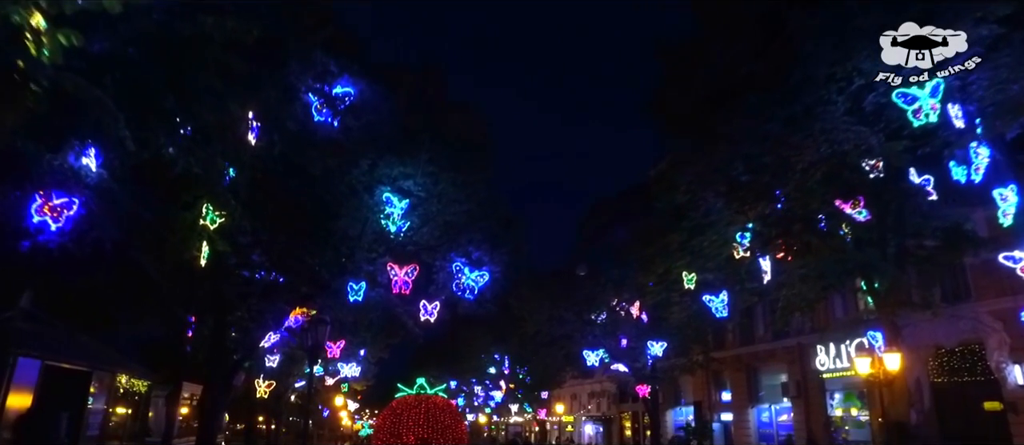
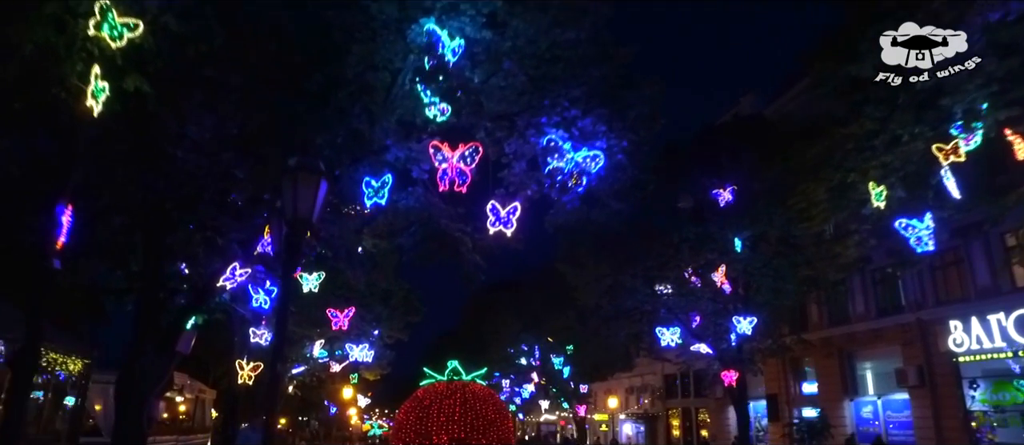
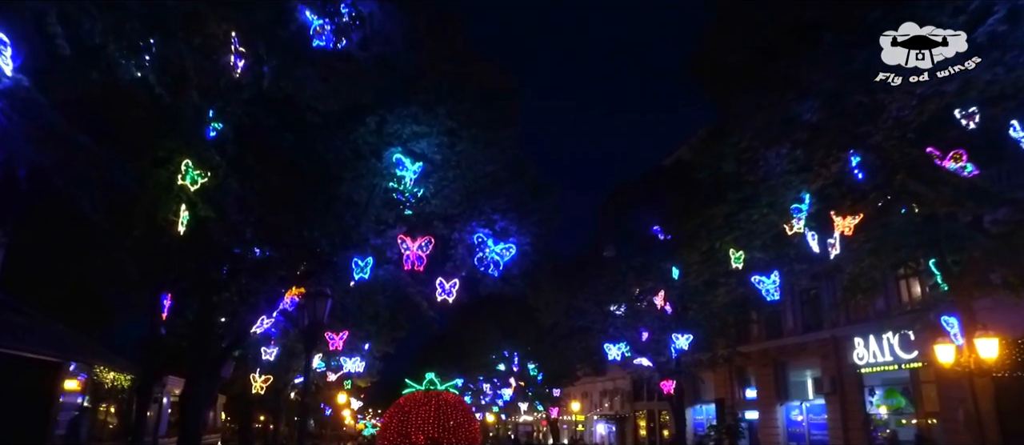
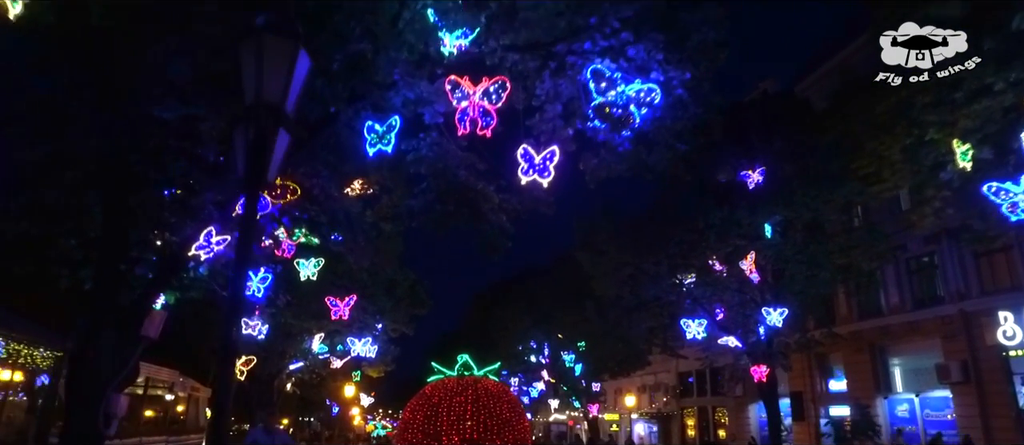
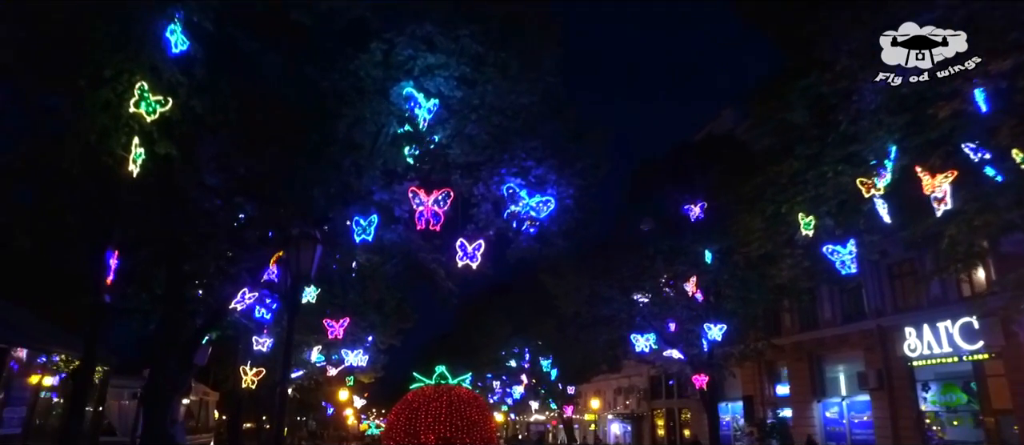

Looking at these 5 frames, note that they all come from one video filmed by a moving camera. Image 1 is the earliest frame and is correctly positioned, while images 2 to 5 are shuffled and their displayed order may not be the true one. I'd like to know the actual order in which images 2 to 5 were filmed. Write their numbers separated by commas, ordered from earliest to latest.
3, 5, 2, 4
